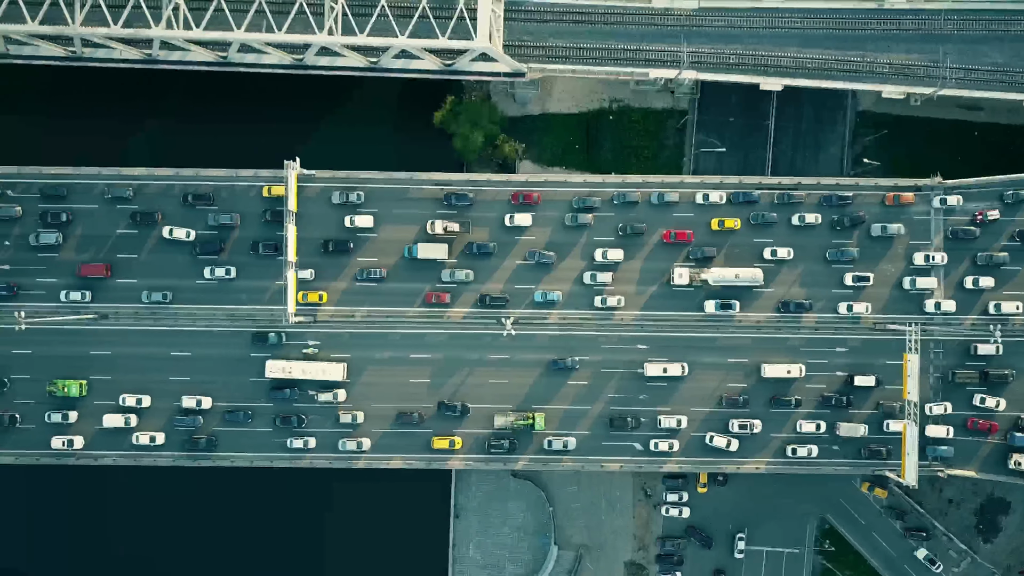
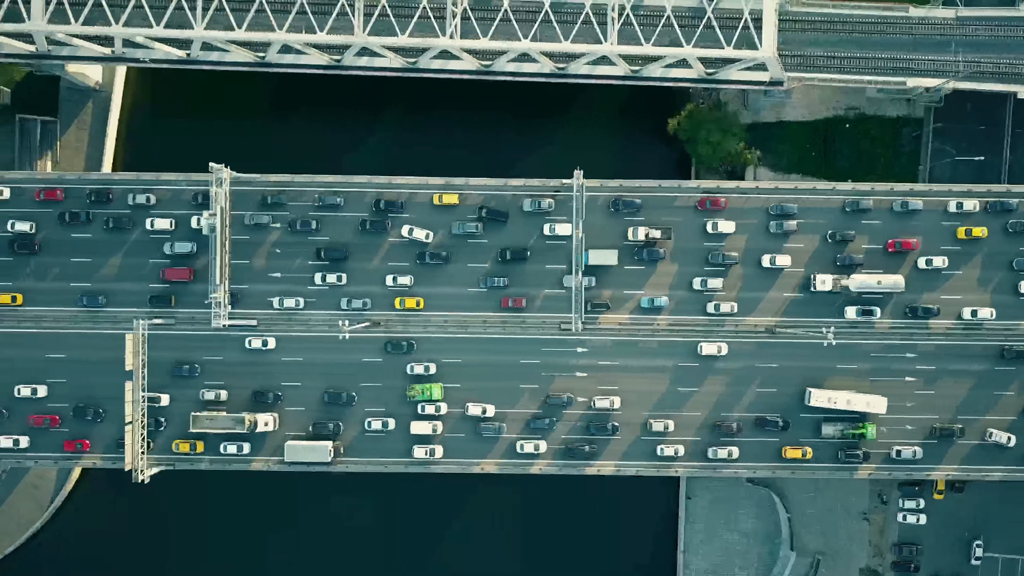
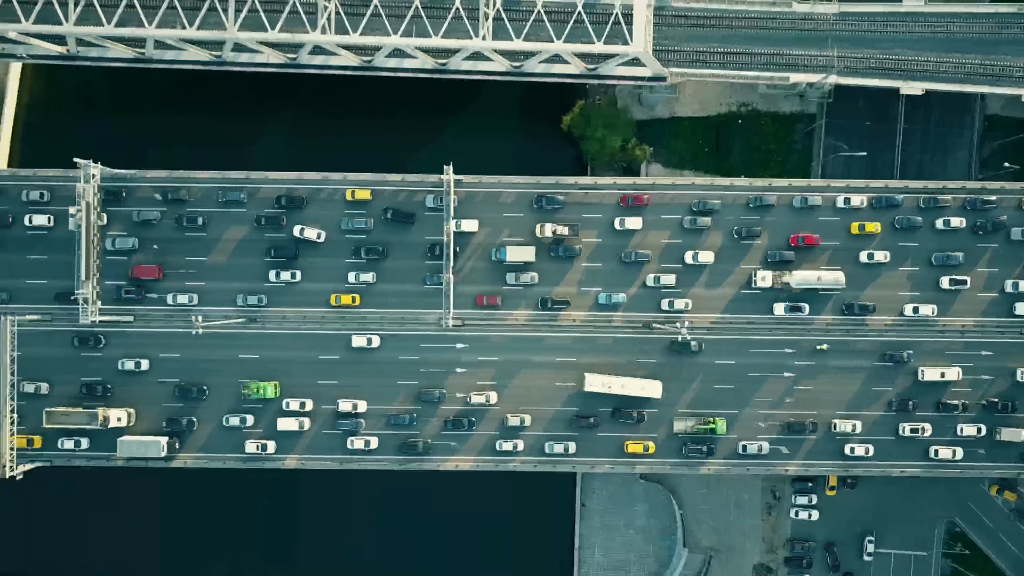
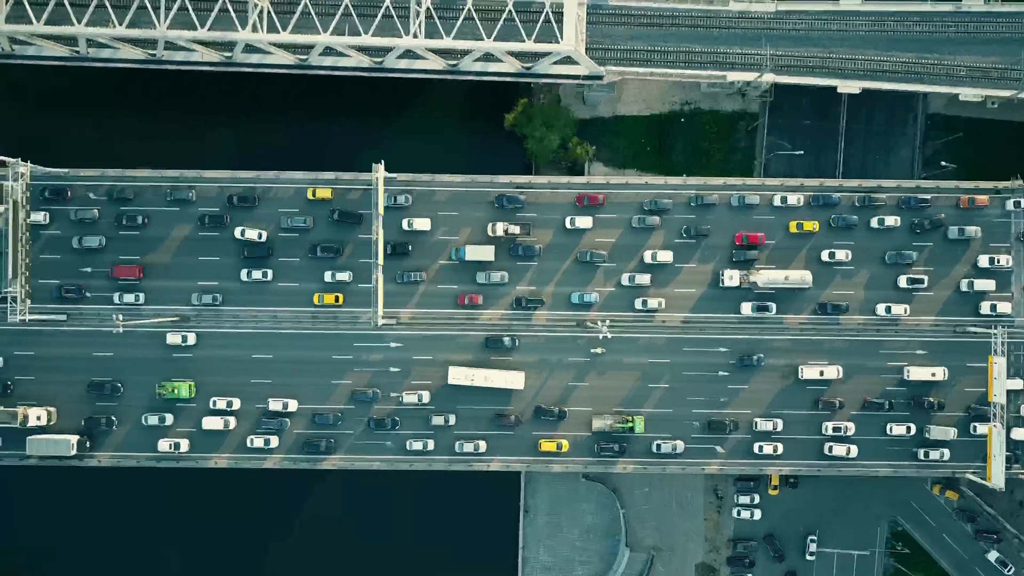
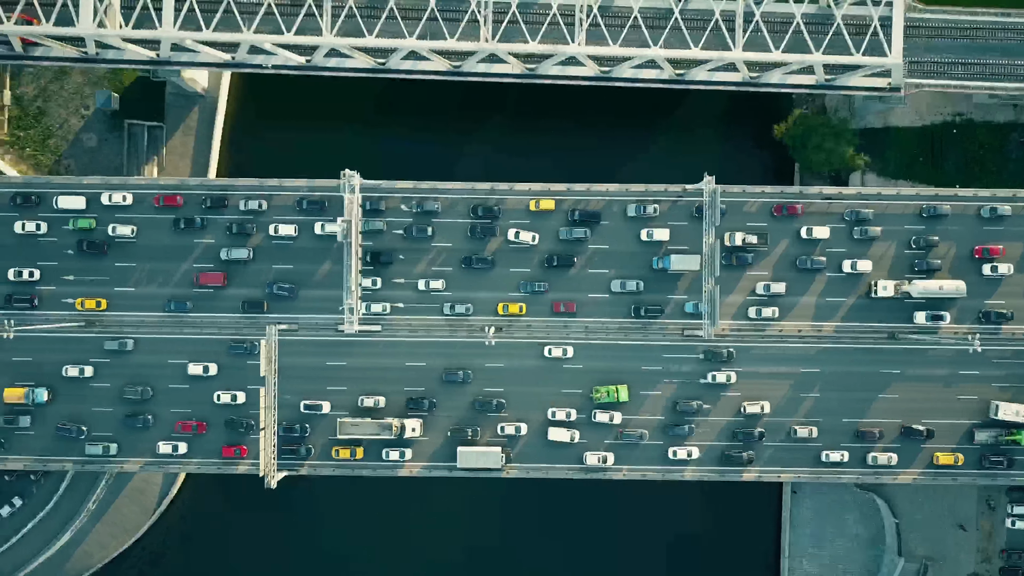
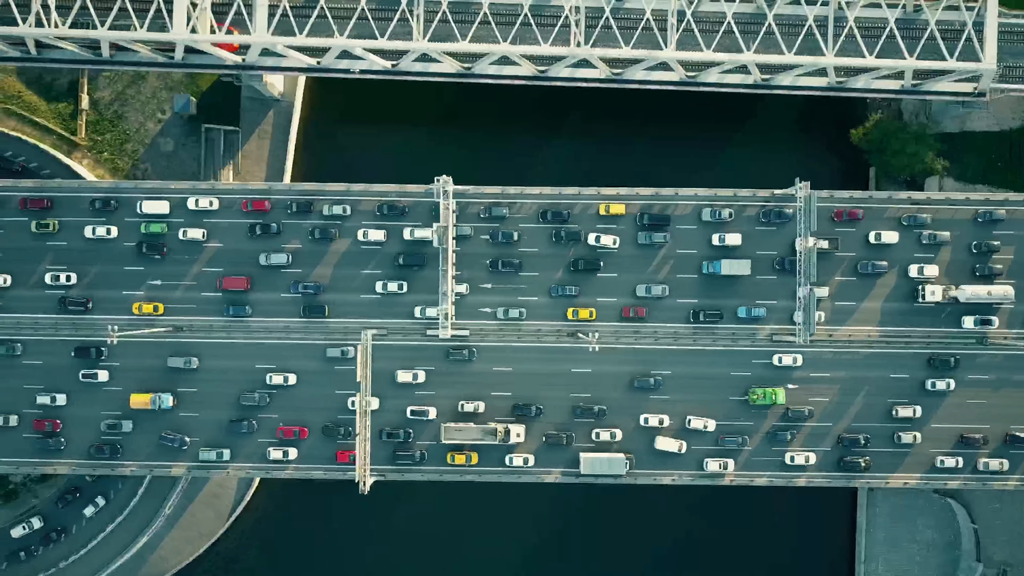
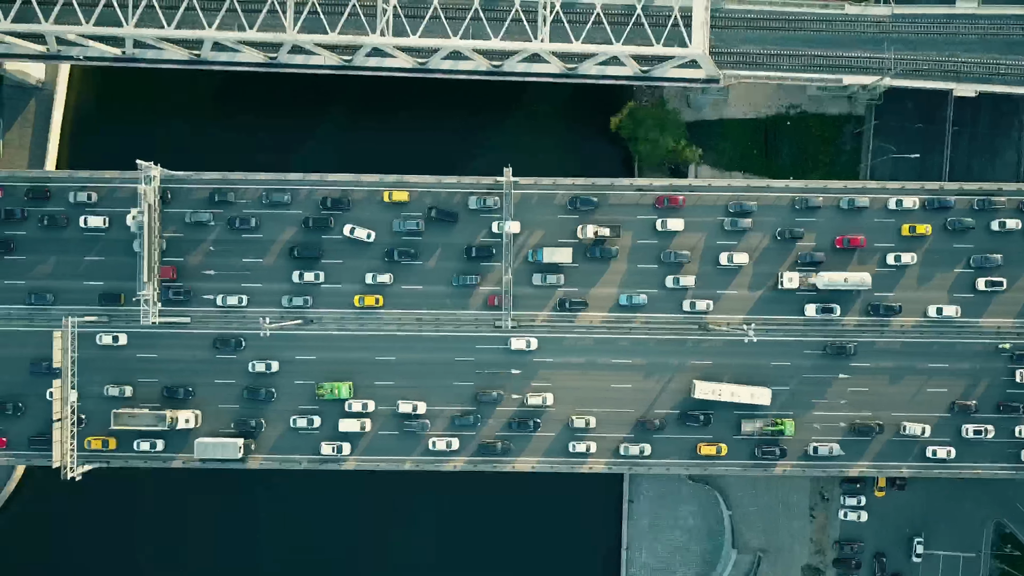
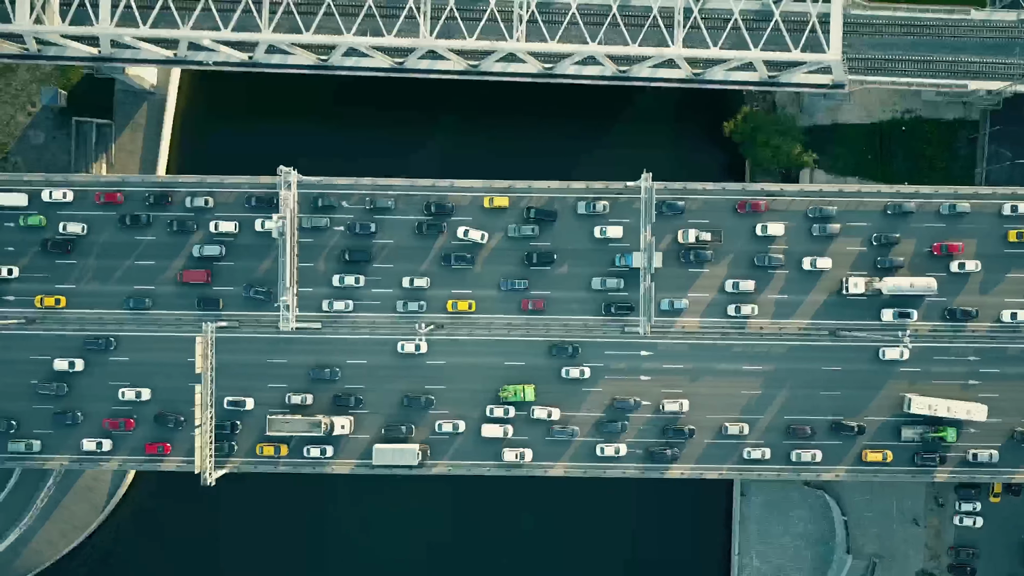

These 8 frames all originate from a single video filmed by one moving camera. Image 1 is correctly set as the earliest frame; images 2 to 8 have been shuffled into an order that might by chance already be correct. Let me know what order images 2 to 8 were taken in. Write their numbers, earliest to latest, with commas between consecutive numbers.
4, 3, 7, 2, 8, 5, 6
